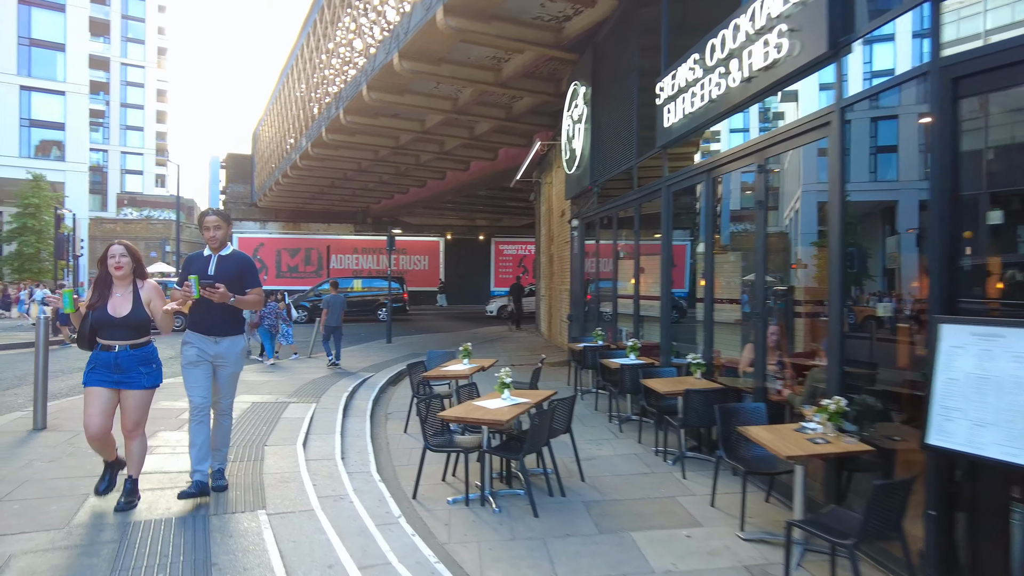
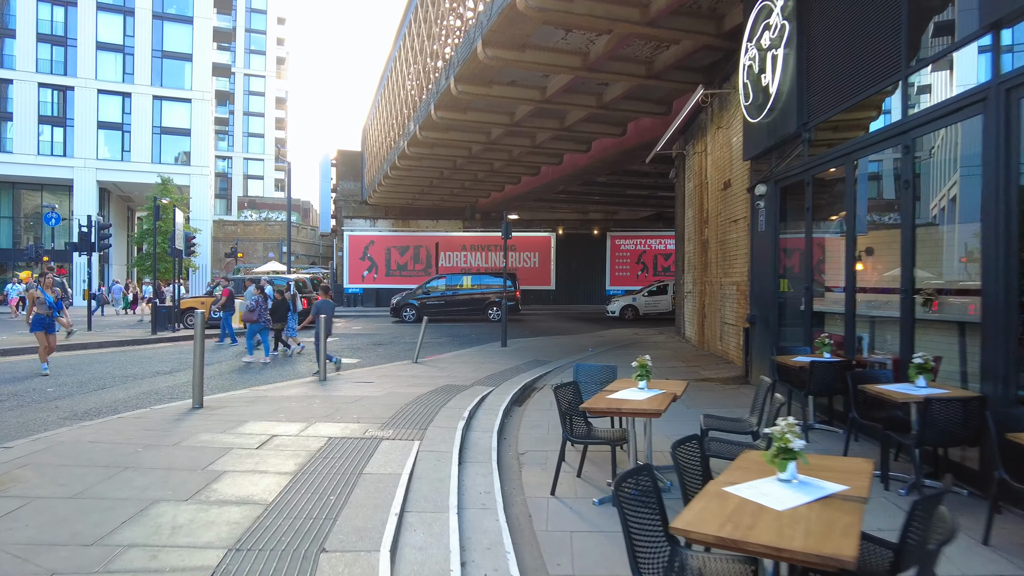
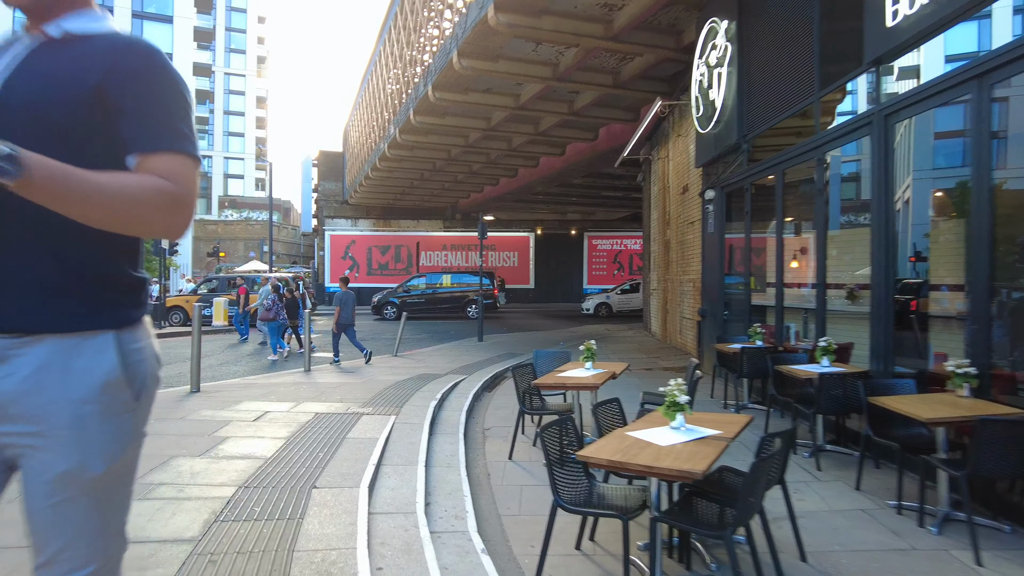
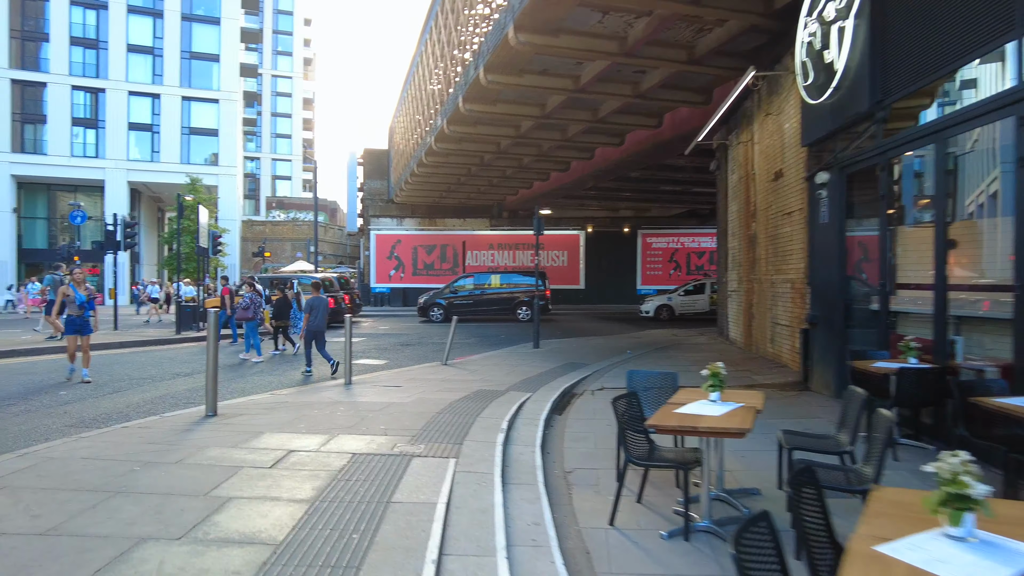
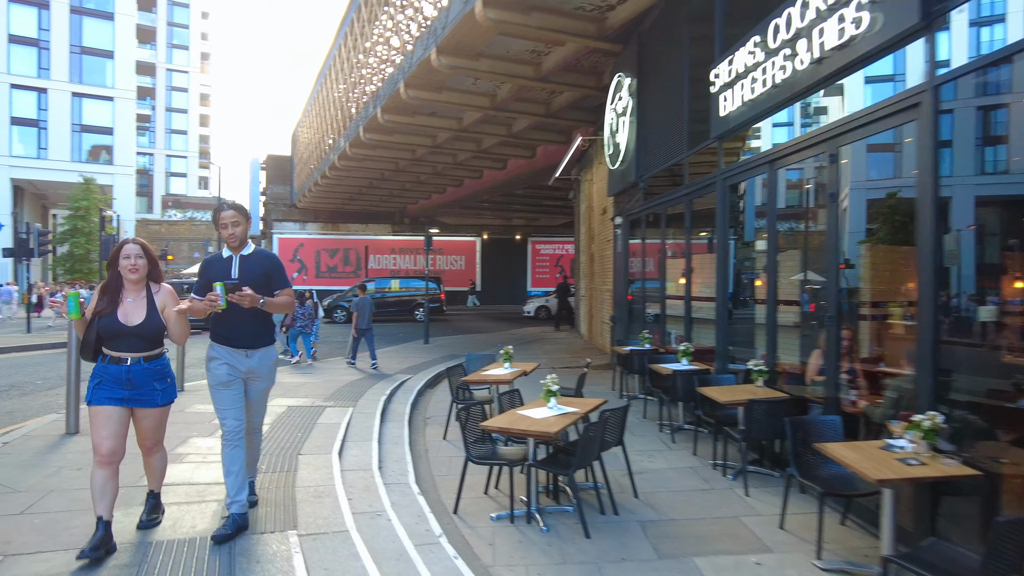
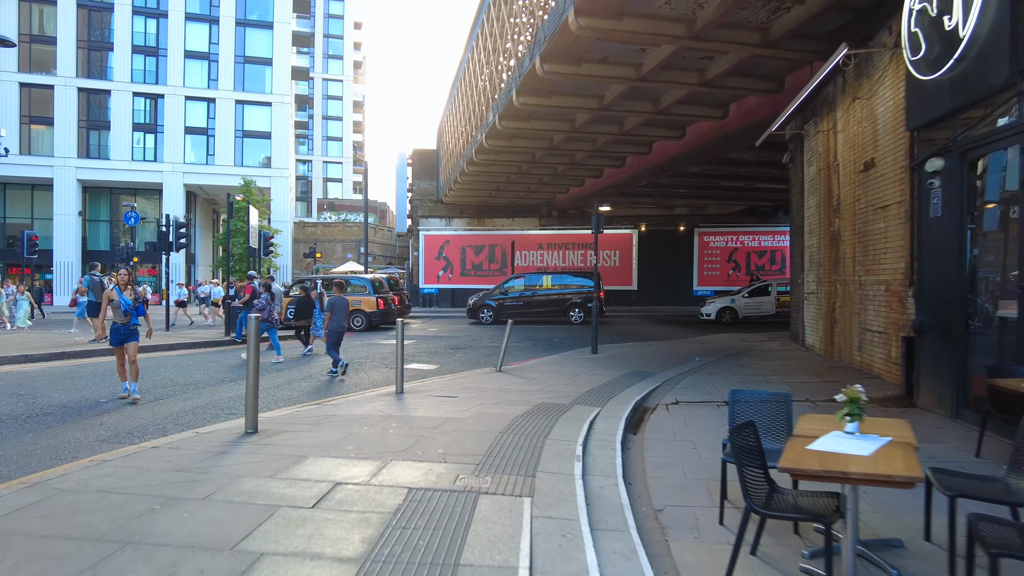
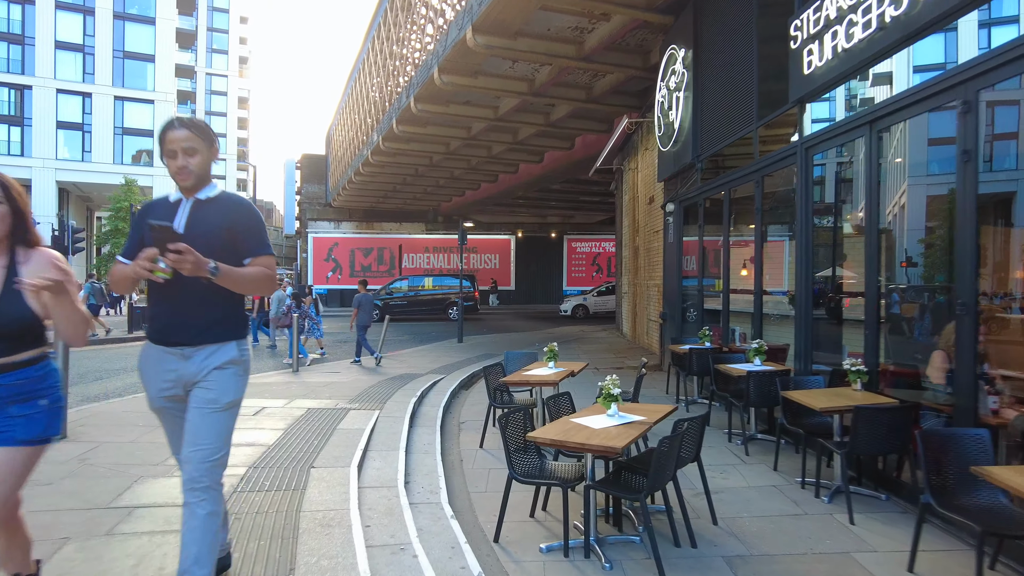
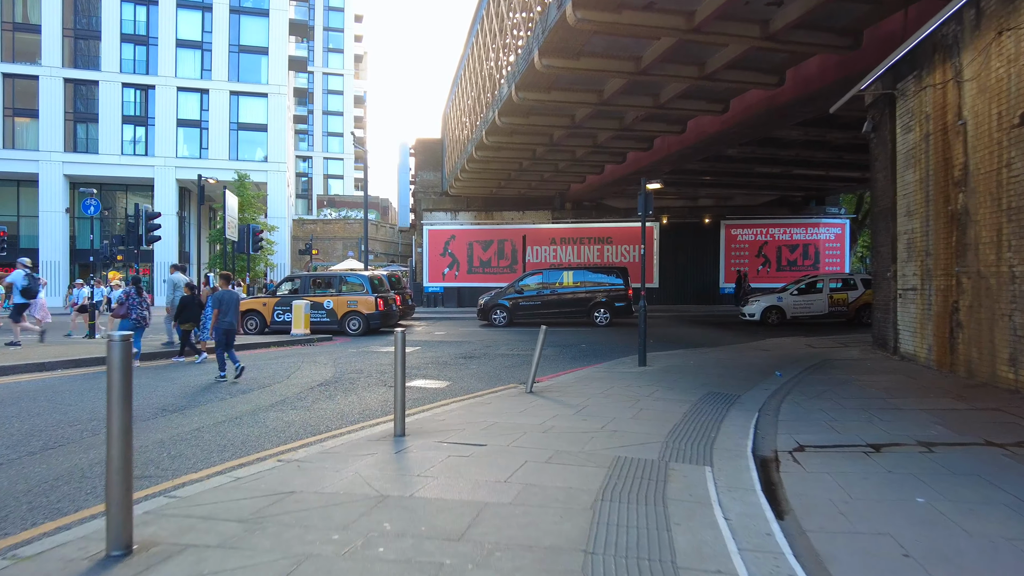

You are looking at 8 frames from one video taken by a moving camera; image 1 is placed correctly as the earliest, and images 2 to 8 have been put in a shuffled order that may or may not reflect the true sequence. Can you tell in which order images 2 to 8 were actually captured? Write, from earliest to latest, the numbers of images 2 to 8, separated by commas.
5, 7, 3, 2, 4, 6, 8
